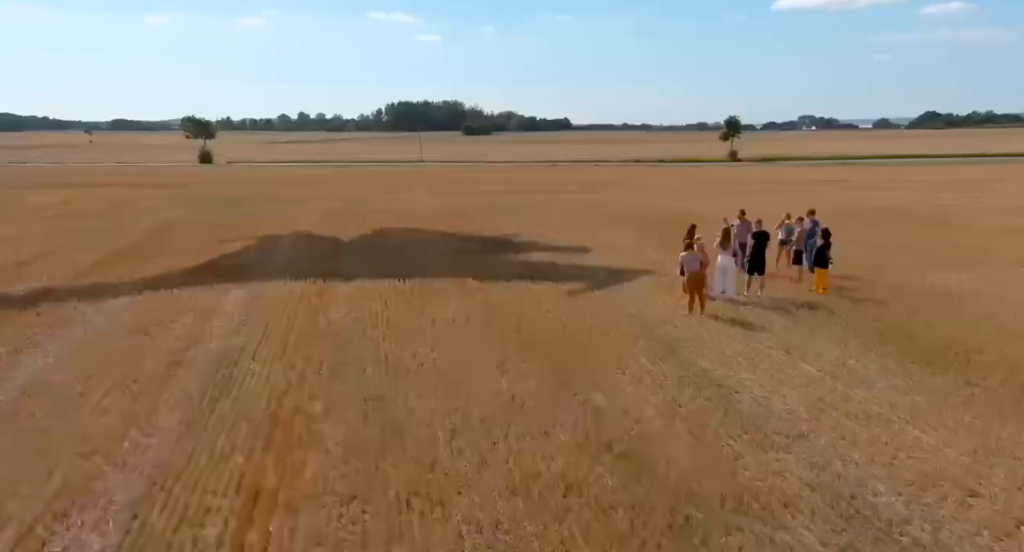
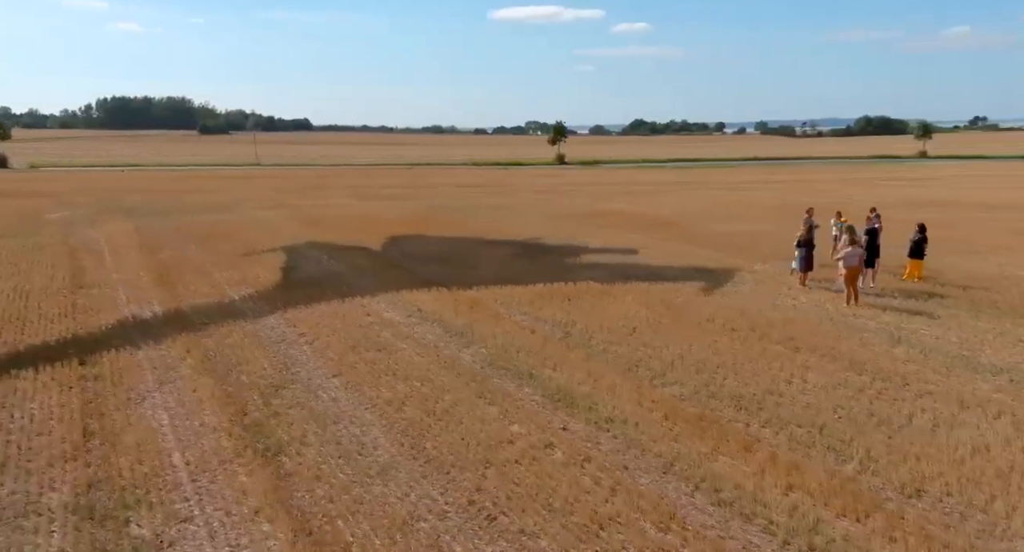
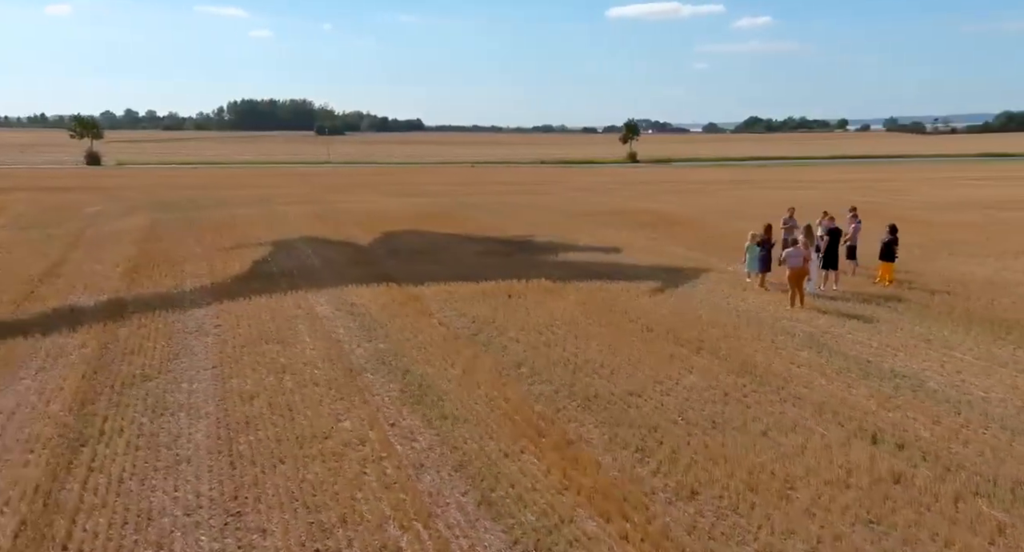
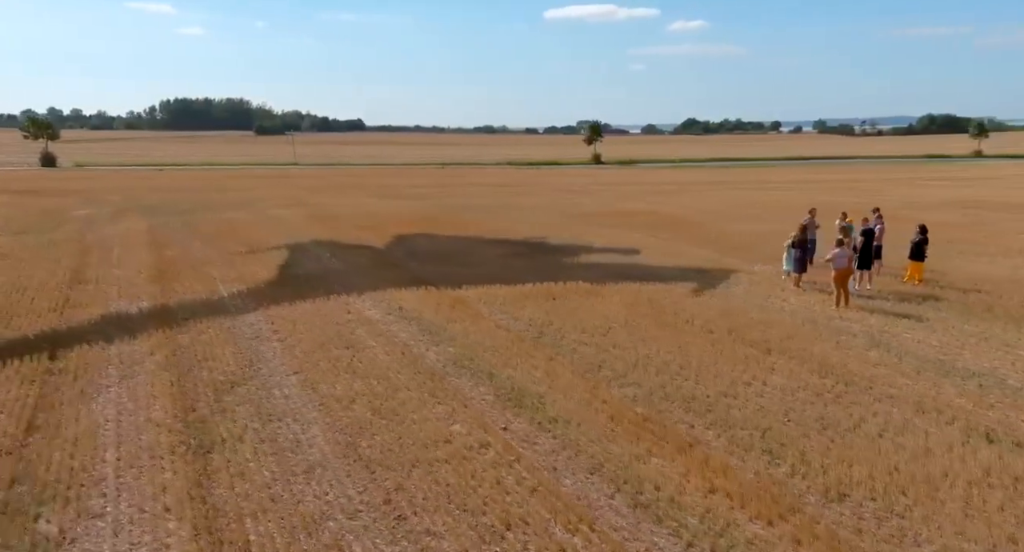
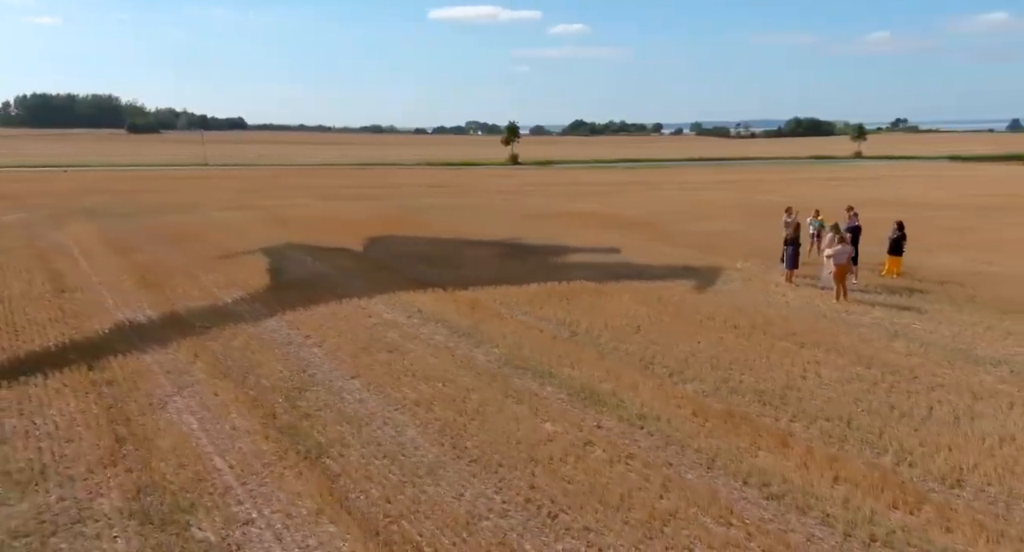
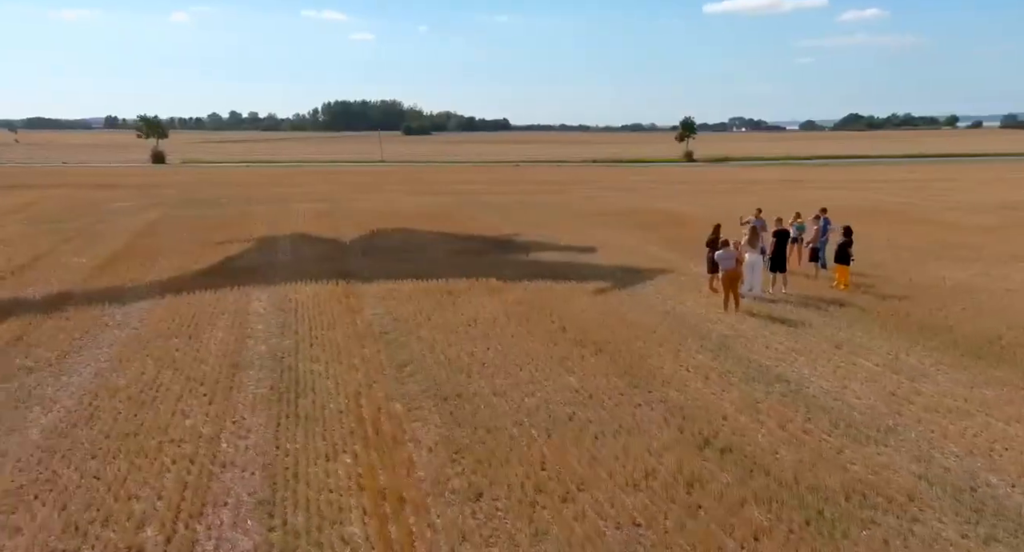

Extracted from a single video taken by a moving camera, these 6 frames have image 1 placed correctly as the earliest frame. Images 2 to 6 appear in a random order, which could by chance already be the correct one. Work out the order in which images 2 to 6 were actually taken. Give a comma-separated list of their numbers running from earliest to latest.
6, 3, 4, 2, 5
